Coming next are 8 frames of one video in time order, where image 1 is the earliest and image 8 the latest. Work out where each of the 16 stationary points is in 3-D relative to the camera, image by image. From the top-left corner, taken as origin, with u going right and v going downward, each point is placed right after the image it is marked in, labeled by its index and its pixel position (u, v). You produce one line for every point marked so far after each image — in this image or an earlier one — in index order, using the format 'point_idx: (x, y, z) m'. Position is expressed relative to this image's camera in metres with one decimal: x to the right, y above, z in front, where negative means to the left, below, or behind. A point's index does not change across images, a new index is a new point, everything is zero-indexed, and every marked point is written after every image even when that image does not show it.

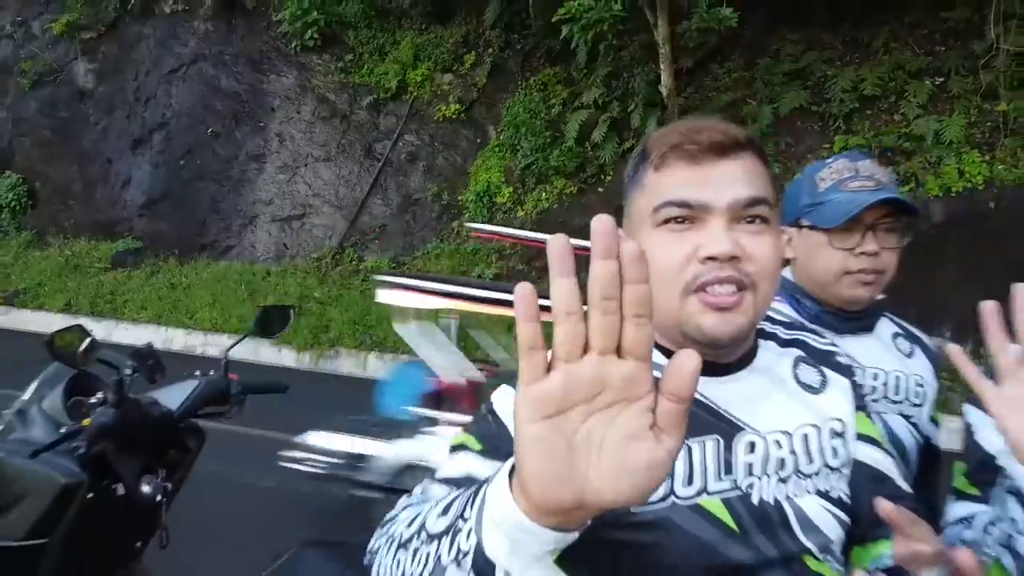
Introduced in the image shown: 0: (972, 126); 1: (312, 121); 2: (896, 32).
0: (+4.1, +1.5, +7.3) m
1: (-2.4, +2.0, +9.9) m
2: (+3.9, +2.6, +8.1) m
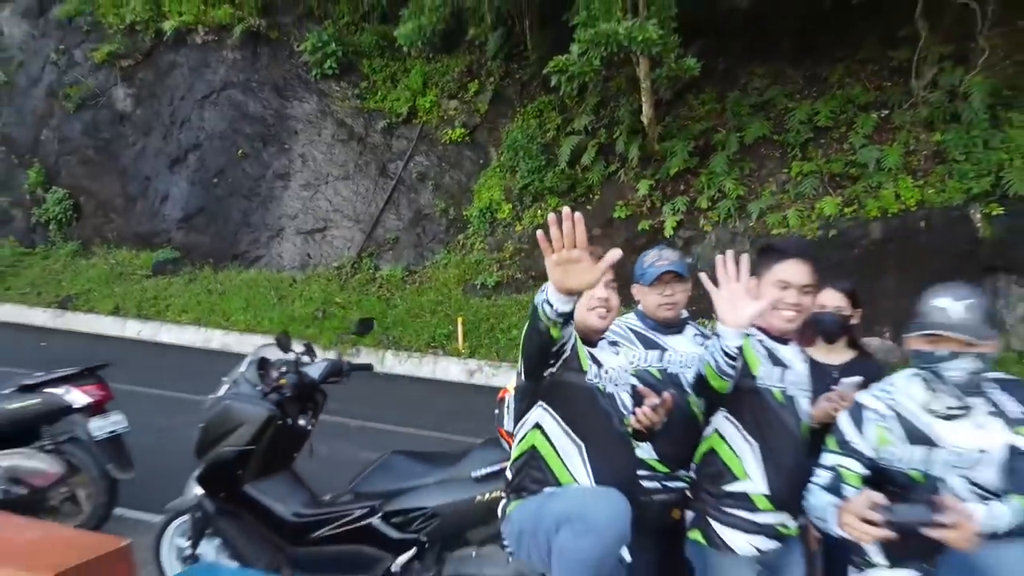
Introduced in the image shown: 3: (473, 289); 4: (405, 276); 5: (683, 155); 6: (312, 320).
0: (+4.1, +1.4, +8.4) m
1: (-2.4, +2.0, +11.0) m
2: (+3.9, +2.5, +9.2) m
3: (-0.4, 0.0, +9.2) m
4: (-1.3, +0.2, +9.7) m
5: (+1.9, +1.4, +9.1) m
6: (-2.2, -0.3, +8.8) m
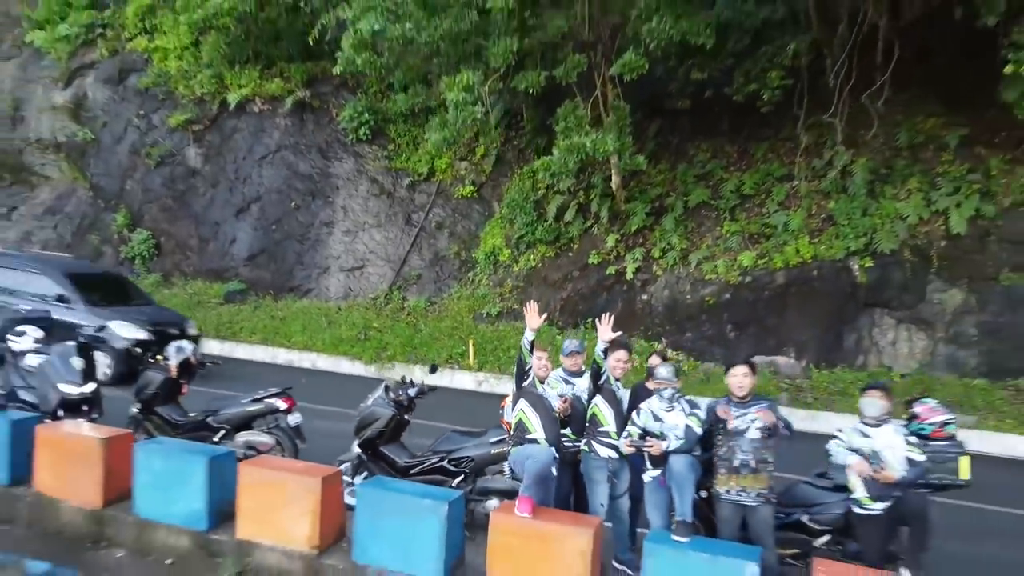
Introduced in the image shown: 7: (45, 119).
0: (+4.1, +1.0, +11.1) m
1: (-2.5, +1.5, +13.7) m
2: (+3.9, +2.1, +11.9) m
3: (-0.4, -0.4, +11.9) m
4: (-1.3, -0.3, +12.4) m
5: (+1.9, +1.0, +11.8) m
6: (-2.2, -0.7, +11.5) m
7: (-9.6, +3.5, +16.6) m
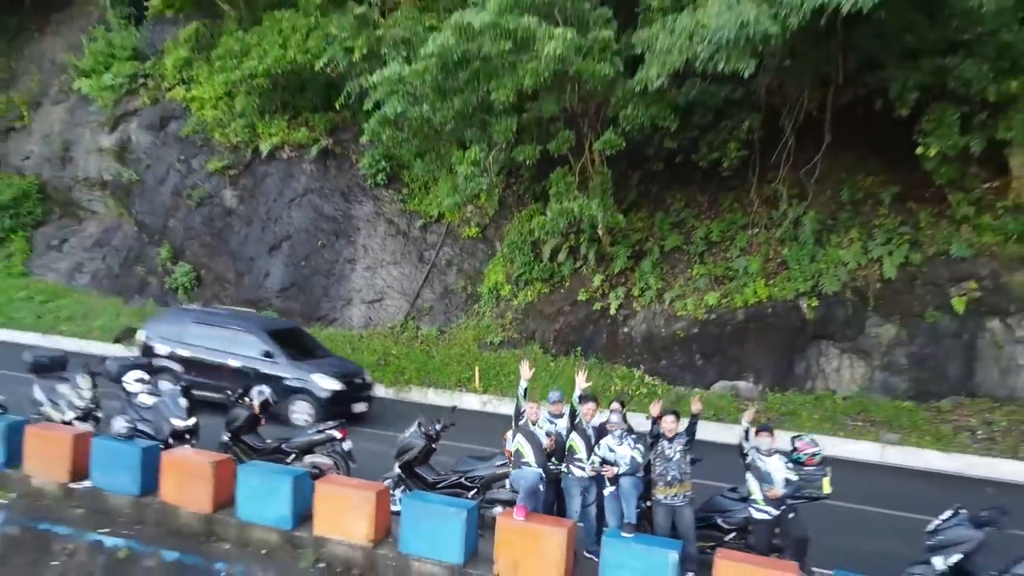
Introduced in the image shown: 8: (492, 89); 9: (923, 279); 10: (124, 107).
0: (+4.1, +0.4, +12.9) m
1: (-2.5, +1.0, +15.6) m
2: (+3.9, +1.5, +13.7) m
3: (-0.4, -1.0, +13.8) m
4: (-1.3, -0.8, +14.3) m
5: (+1.9, +0.5, +13.7) m
6: (-2.2, -1.3, +13.4) m
7: (-9.6, +2.9, +18.5) m
8: (-0.3, +2.7, +11.0) m
9: (+6.2, +0.1, +12.1) m
10: (-8.9, +4.2, +18.5) m
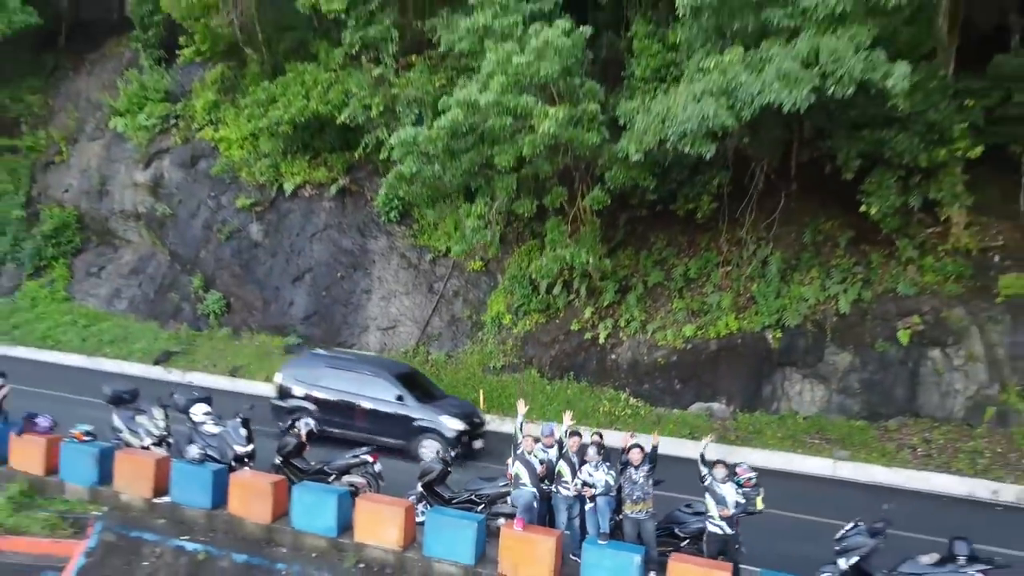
0: (+4.1, -0.2, +14.6) m
1: (-2.5, +0.4, +17.3) m
2: (+3.9, +1.0, +15.4) m
3: (-0.4, -1.5, +15.5) m
4: (-1.3, -1.4, +16.0) m
5: (+1.9, -0.1, +15.4) m
6: (-2.2, -1.9, +15.0) m
7: (-9.6, +2.4, +20.2) m
8: (-0.3, +2.1, +12.7) m
9: (+6.2, -0.4, +13.8) m
10: (-8.9, +3.6, +20.2) m
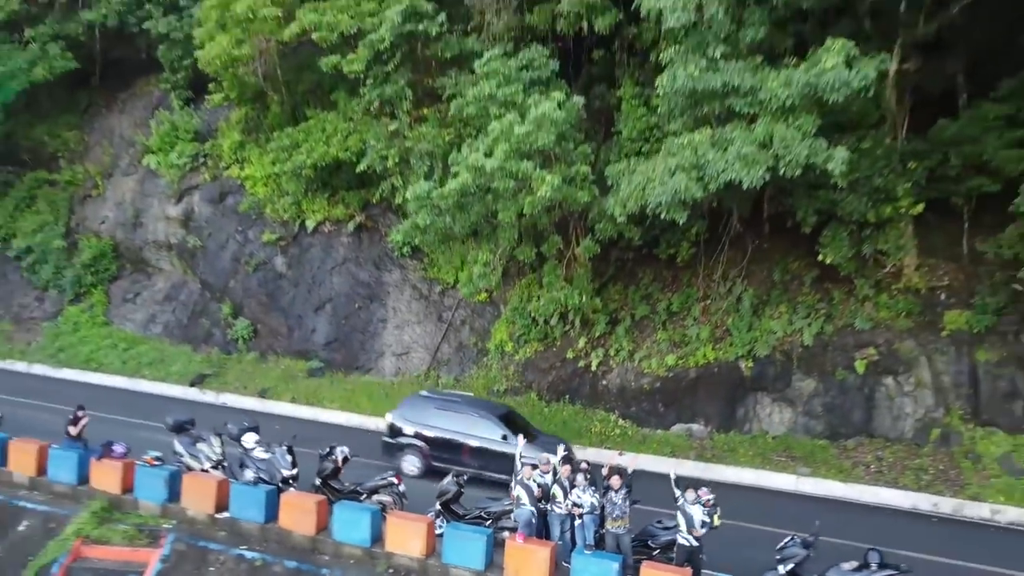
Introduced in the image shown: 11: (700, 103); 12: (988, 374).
0: (+4.2, -0.8, +16.4) m
1: (-2.4, -0.3, +19.0) m
2: (+3.9, +0.3, +17.2) m
3: (-0.4, -2.2, +17.3) m
4: (-1.3, -2.1, +17.8) m
5: (+2.0, -0.8, +17.2) m
6: (-2.2, -2.5, +16.8) m
7: (-9.6, +1.7, +22.0) m
8: (-0.2, +1.4, +14.5) m
9: (+6.3, -1.1, +15.6) m
10: (-8.9, +2.9, +22.0) m
11: (+2.9, +2.8, +12.1) m
12: (+8.7, -1.5, +14.6) m
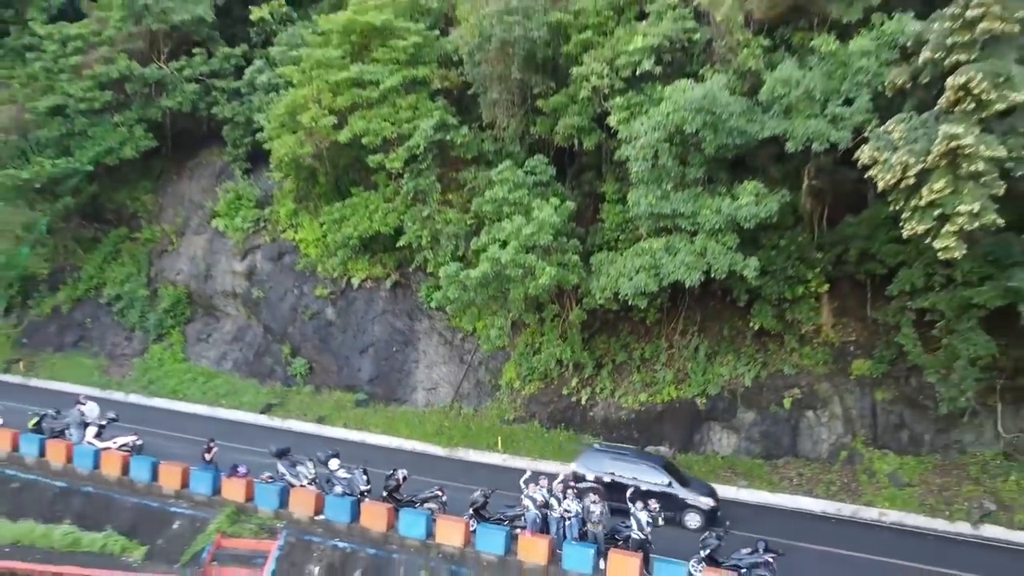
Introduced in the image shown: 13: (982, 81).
0: (+4.3, -2.2, +21.1) m
1: (-2.2, -1.6, +23.7) m
2: (+4.1, -1.1, +21.9) m
3: (-0.2, -3.6, +21.9) m
4: (-1.1, -3.4, +22.4) m
5: (+2.1, -2.2, +21.8) m
6: (-2.0, -3.9, +21.5) m
7: (-9.4, +0.3, +26.6) m
8: (0.0, +0.1, +19.1) m
9: (+6.5, -2.5, +20.3) m
10: (-8.7, +1.5, +26.6) m
11: (+3.1, +1.4, +16.8) m
12: (+8.9, -2.9, +19.2) m
13: (+7.3, +3.2, +12.5) m
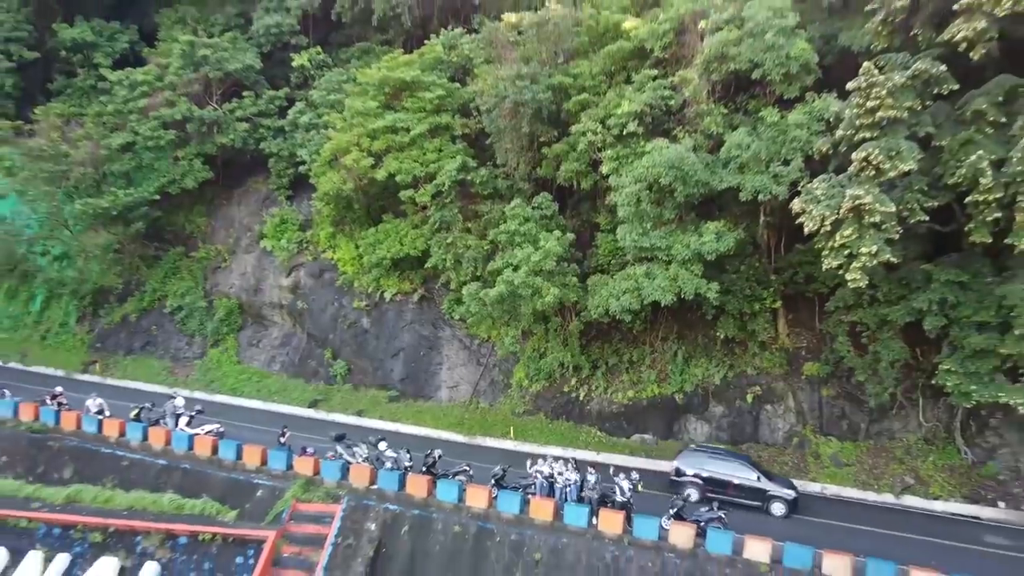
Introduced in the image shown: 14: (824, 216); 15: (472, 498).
0: (+4.7, -2.7, +25.3) m
1: (-1.9, -2.1, +27.9) m
2: (+4.4, -1.6, +26.1) m
3: (+0.1, -4.1, +26.1) m
4: (-0.7, -3.9, +26.6) m
5: (+2.5, -2.6, +26.1) m
6: (-1.7, -4.4, +25.7) m
7: (-9.1, -0.2, +30.9) m
8: (+0.3, -0.4, +23.4) m
9: (+6.8, -2.9, +24.5) m
10: (-8.3, +1.0, +30.9) m
11: (+3.4, +1.0, +21.0) m
12: (+9.2, -3.4, +23.4) m
13: (+7.6, +2.8, +16.8) m
14: (+6.8, +1.6, +17.5) m
15: (-1.0, -5.0, +19.0) m
